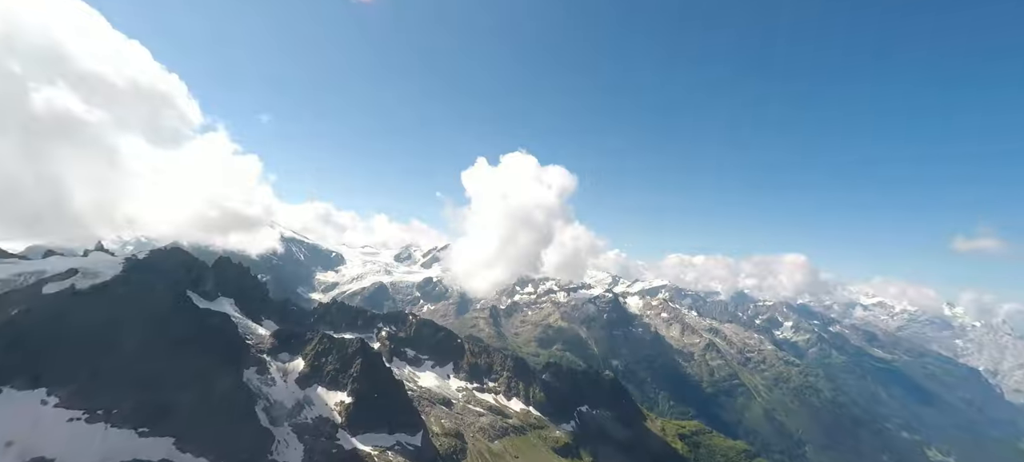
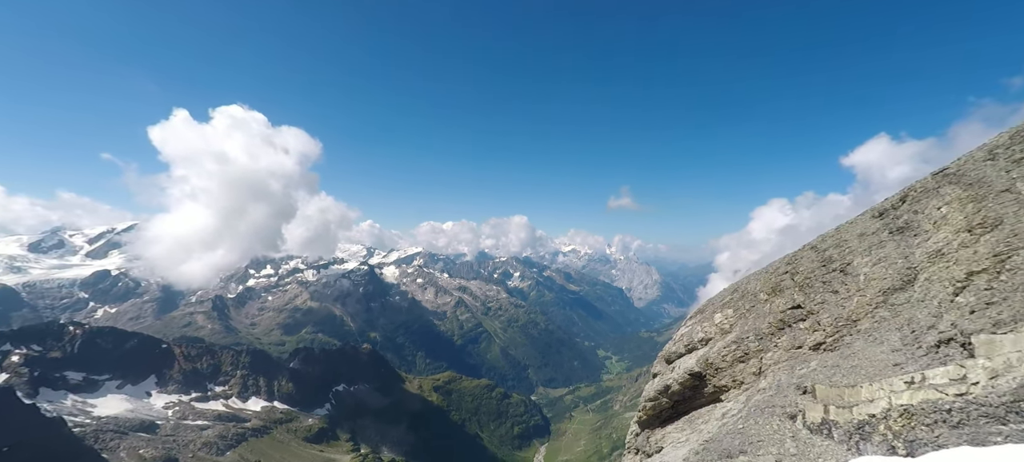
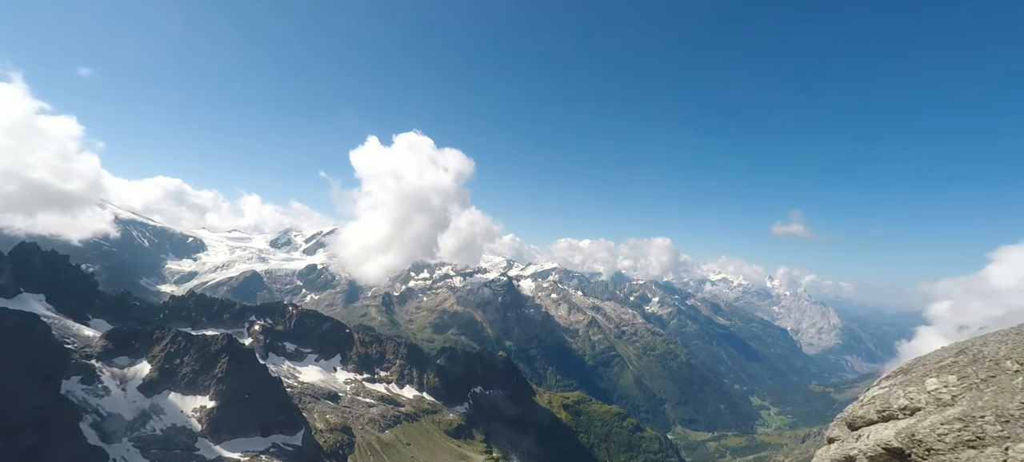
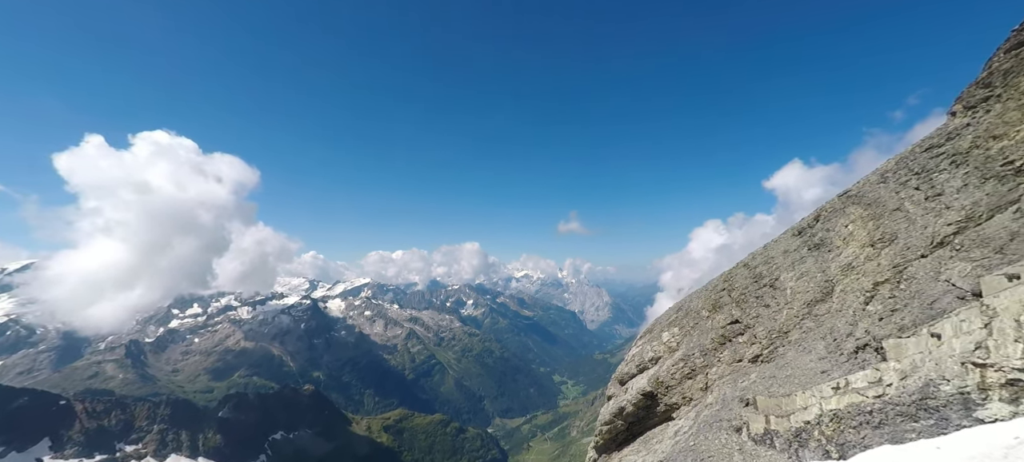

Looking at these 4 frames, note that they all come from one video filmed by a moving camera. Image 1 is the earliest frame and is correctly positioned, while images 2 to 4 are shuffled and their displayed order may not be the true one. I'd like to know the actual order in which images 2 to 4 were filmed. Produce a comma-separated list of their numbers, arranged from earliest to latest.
3, 2, 4
